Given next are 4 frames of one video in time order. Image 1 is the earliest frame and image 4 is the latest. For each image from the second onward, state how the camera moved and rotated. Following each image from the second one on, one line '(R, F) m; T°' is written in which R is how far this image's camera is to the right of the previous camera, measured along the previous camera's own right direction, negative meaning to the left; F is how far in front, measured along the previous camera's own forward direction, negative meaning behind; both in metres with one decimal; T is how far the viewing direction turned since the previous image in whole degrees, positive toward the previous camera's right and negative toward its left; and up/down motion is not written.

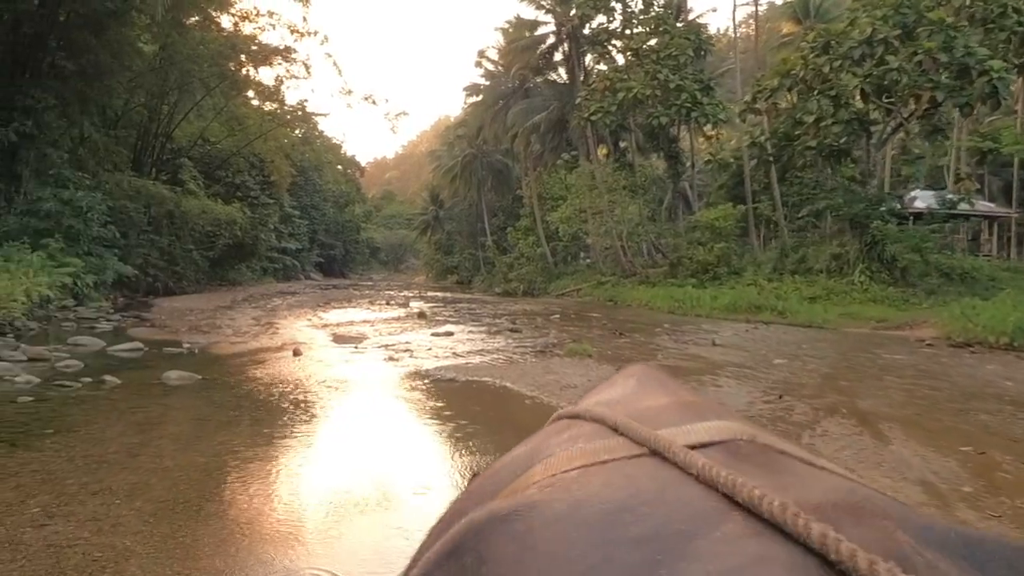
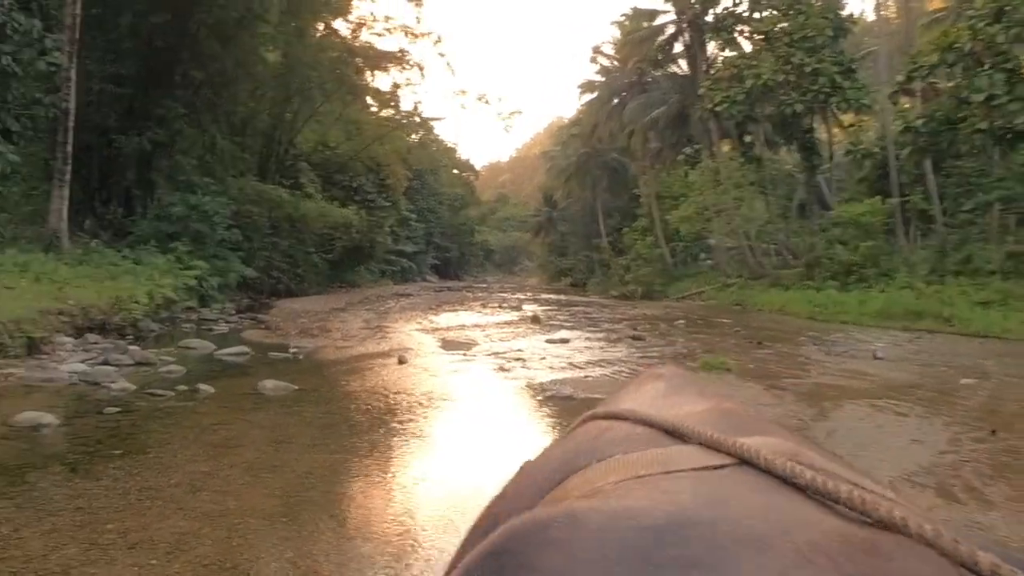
(-0.1, +0.7) m; -8°
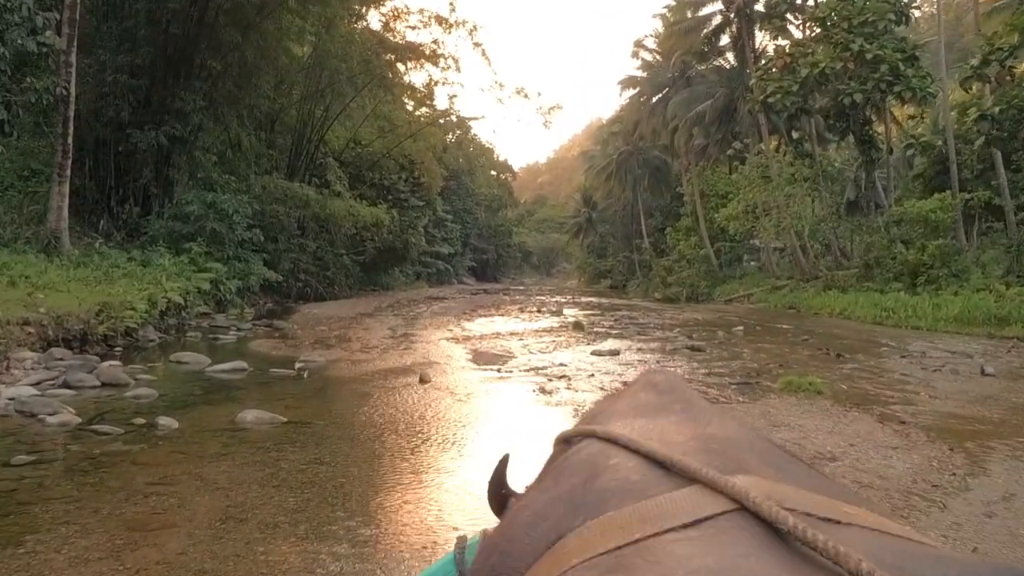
(0.0, +1.2) m; -3°
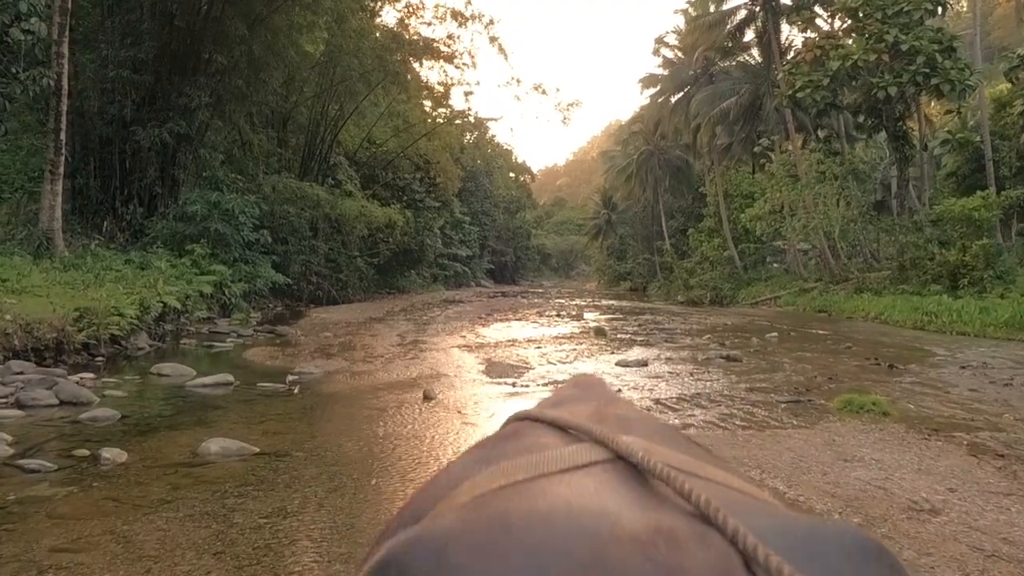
(0.0, +0.7) m; -1°
